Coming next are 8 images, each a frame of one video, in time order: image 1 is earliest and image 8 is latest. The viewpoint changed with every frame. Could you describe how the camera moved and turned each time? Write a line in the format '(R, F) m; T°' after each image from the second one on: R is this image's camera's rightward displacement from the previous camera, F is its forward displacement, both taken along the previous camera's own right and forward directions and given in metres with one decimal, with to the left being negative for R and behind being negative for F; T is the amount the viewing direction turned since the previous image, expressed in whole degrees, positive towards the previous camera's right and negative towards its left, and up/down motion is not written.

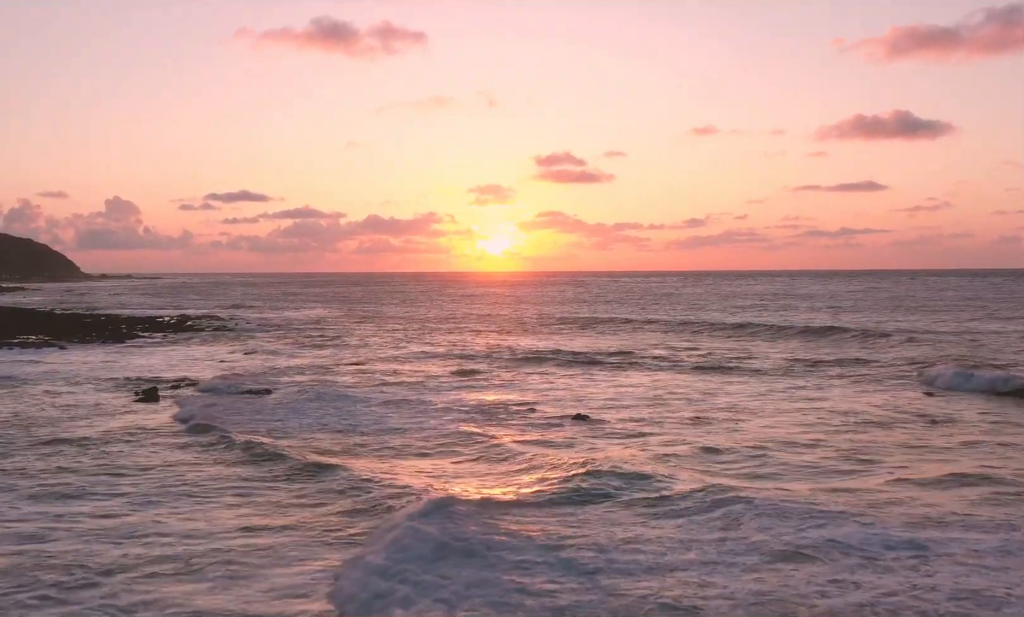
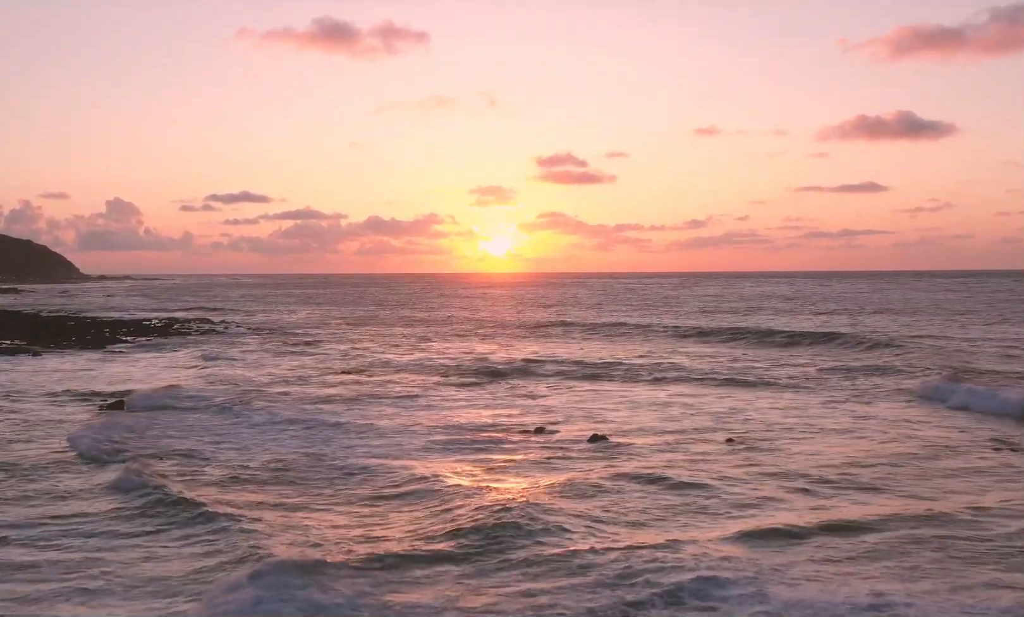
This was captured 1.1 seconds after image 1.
(-0.1, +1.8) m; 0°
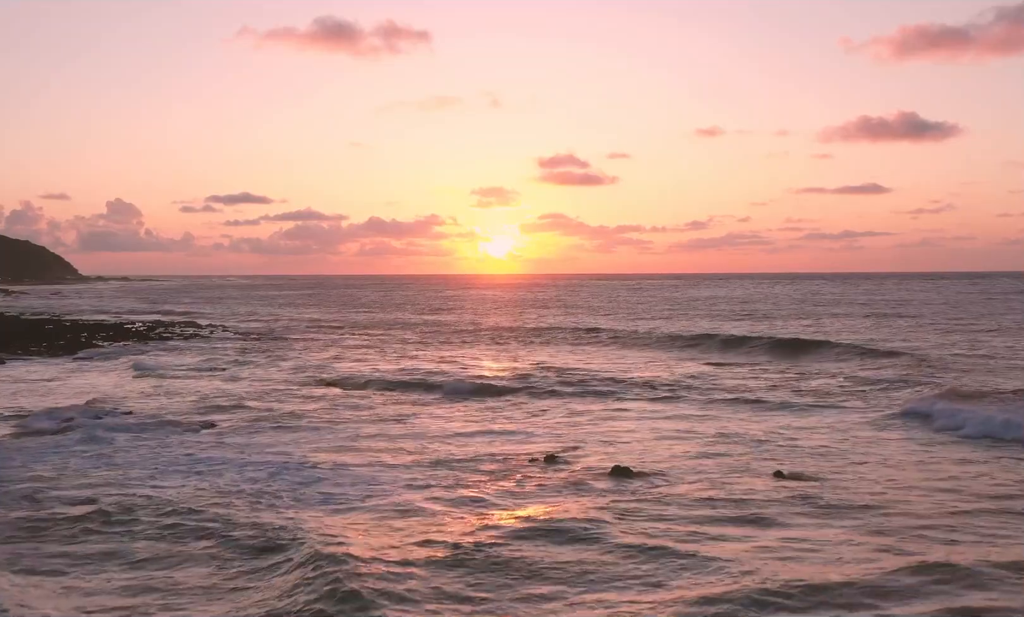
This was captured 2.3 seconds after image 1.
(0.0, +2.4) m; 0°
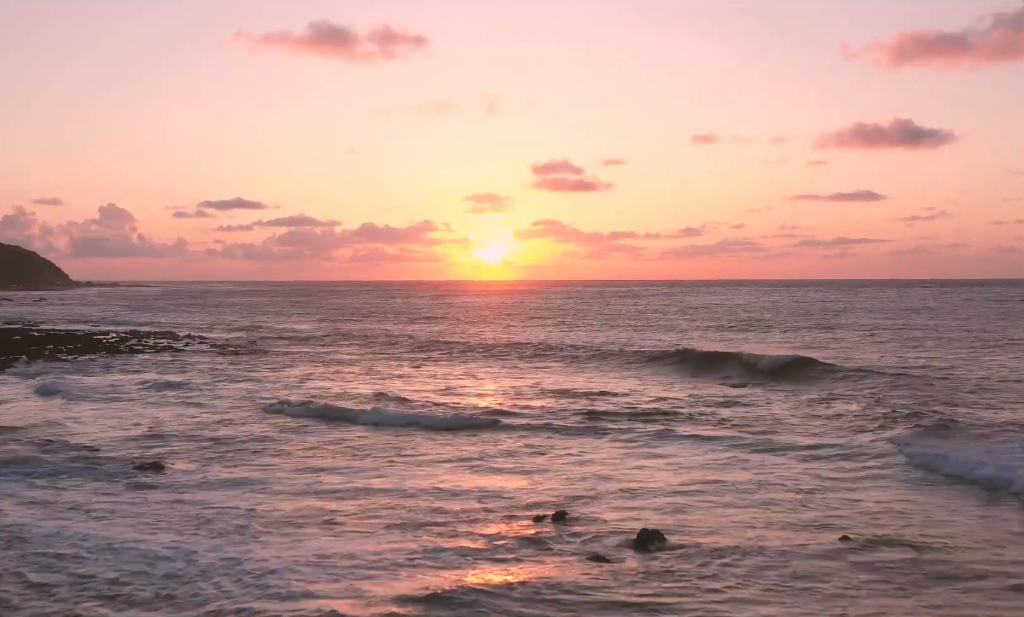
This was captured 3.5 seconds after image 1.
(-0.2, +2.9) m; 0°
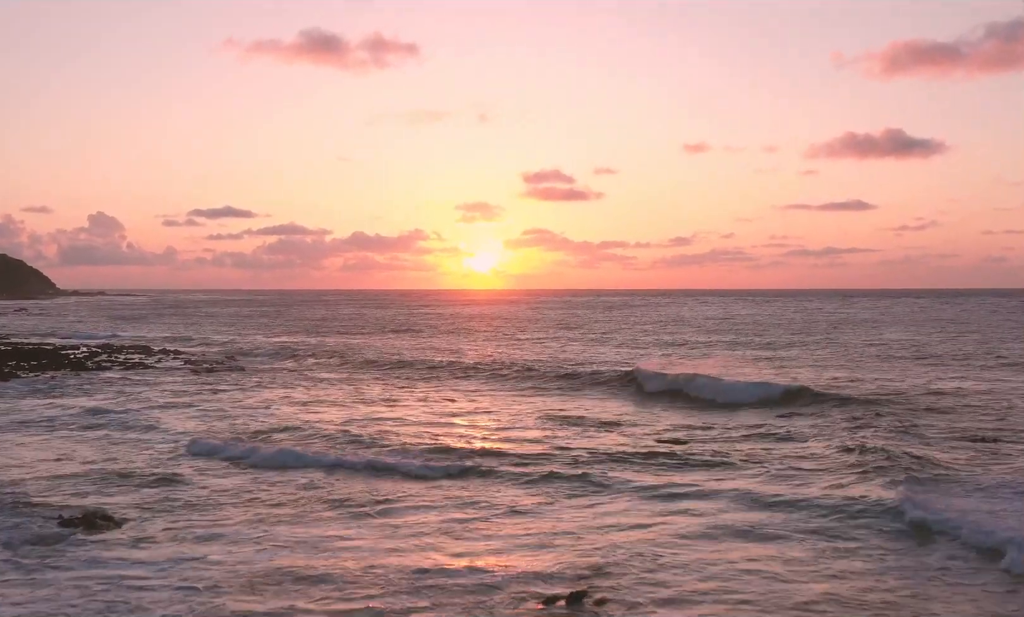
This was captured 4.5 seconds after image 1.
(-0.3, +2.6) m; +1°
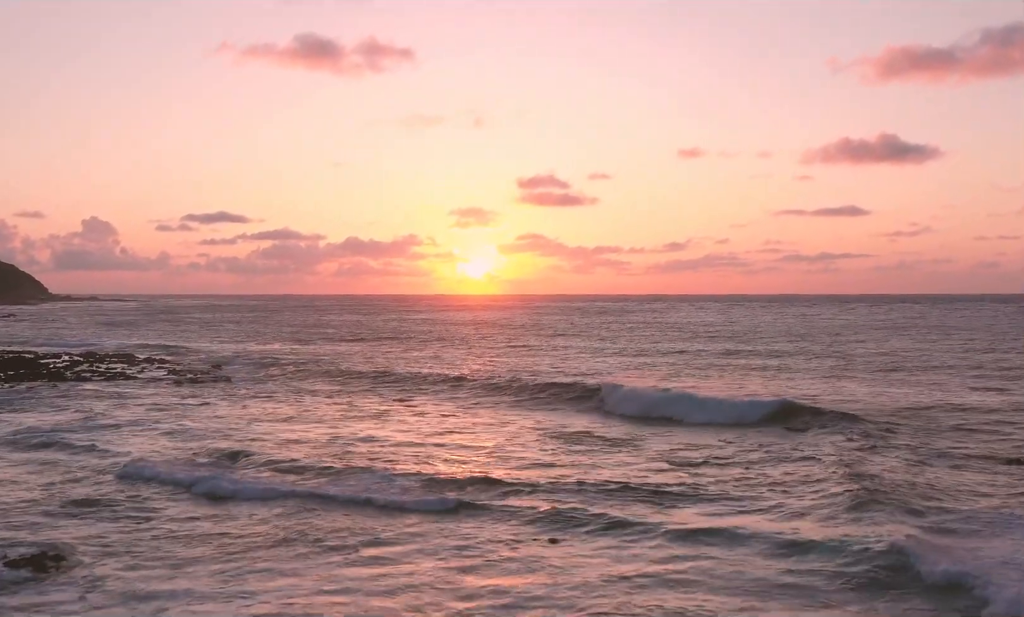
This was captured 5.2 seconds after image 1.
(-0.2, +1.6) m; 0°
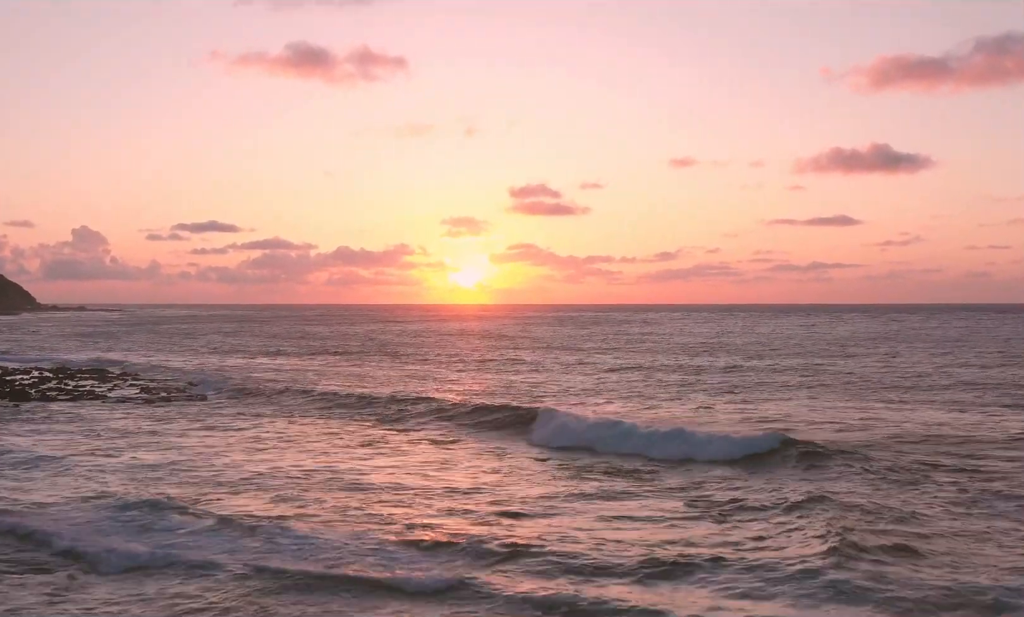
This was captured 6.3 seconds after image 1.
(-0.4, +2.5) m; +1°
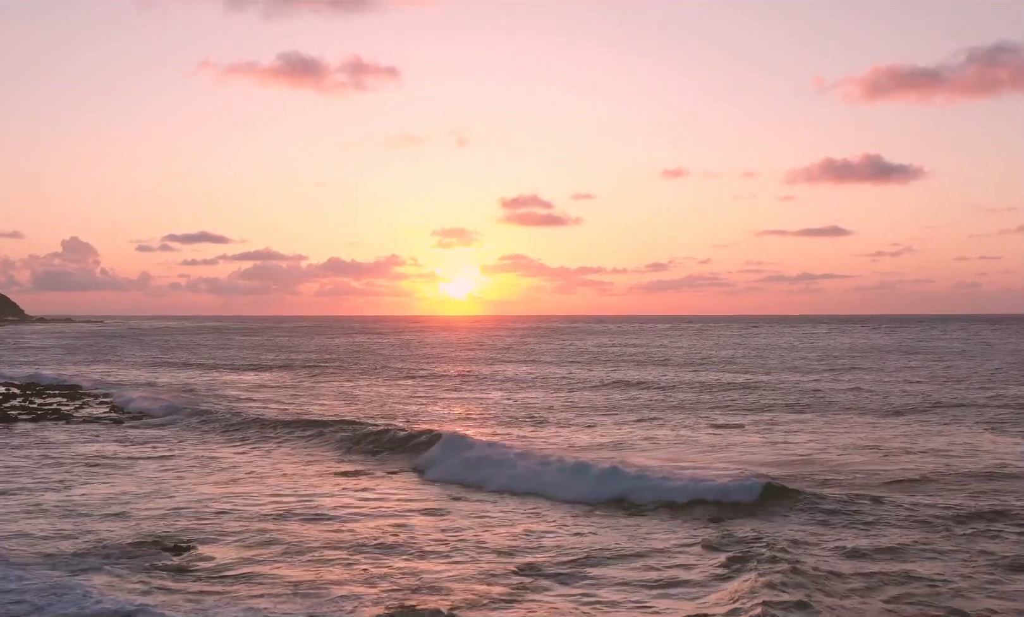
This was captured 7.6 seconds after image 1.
(-0.4, +2.3) m; +1°
